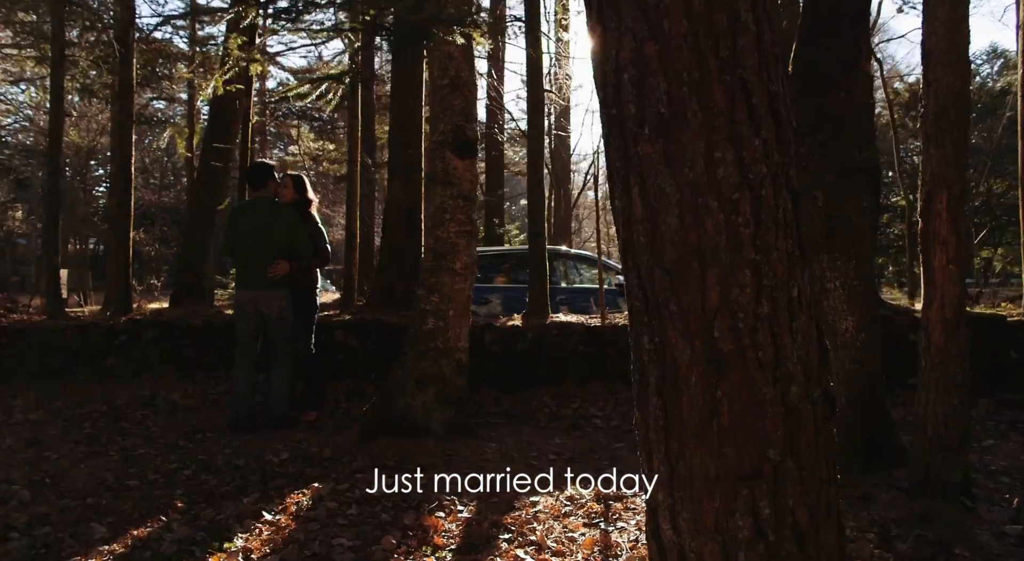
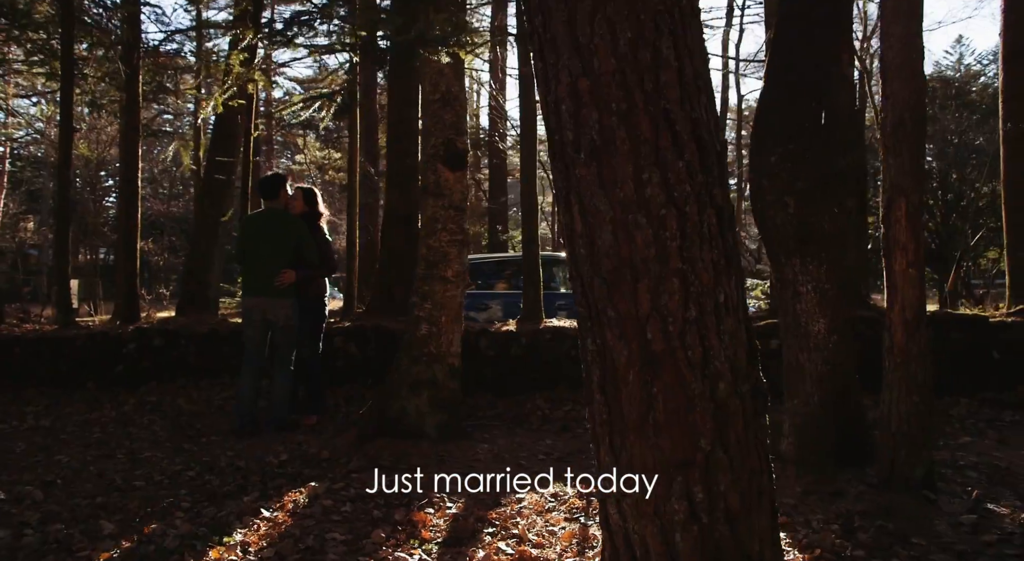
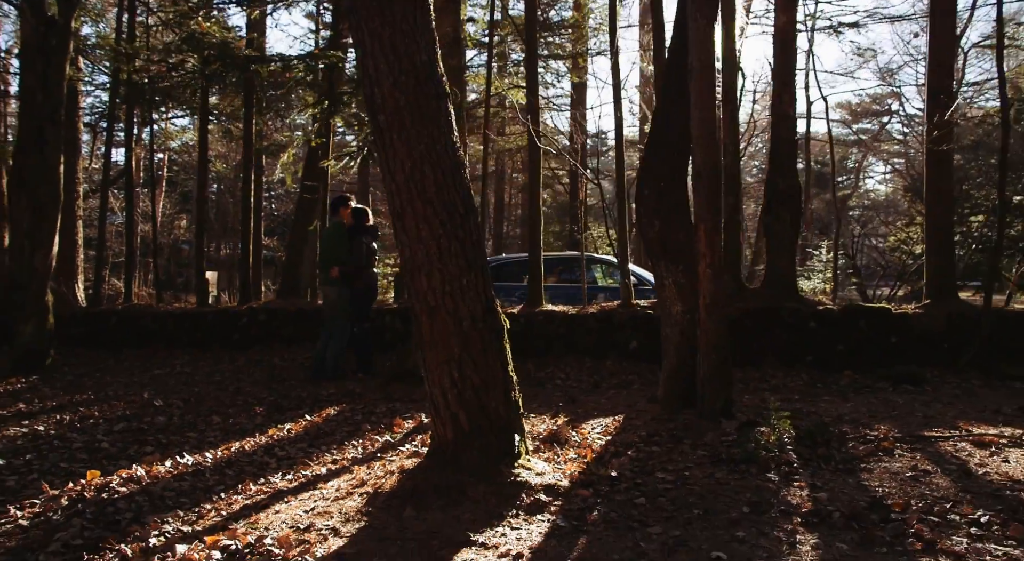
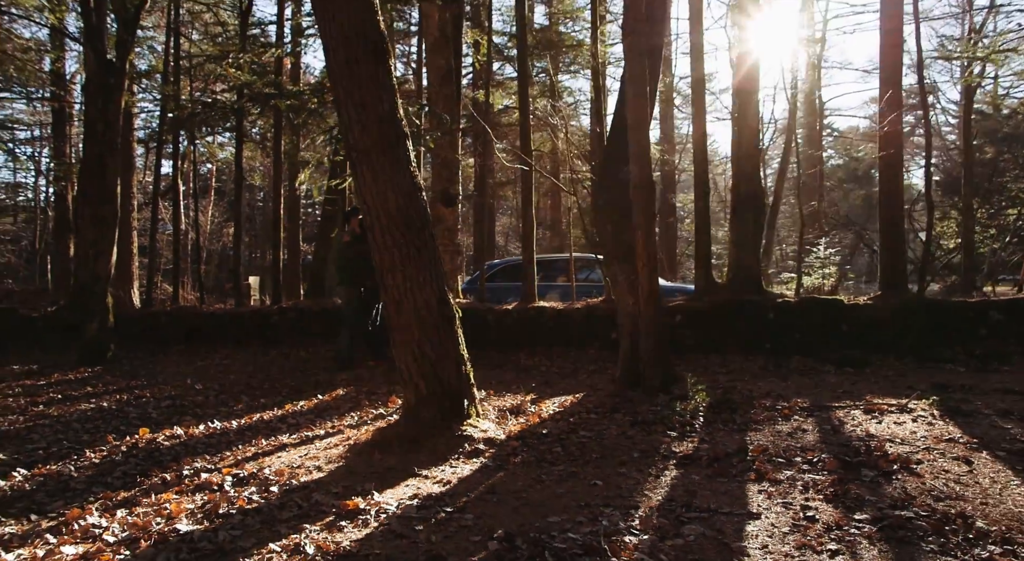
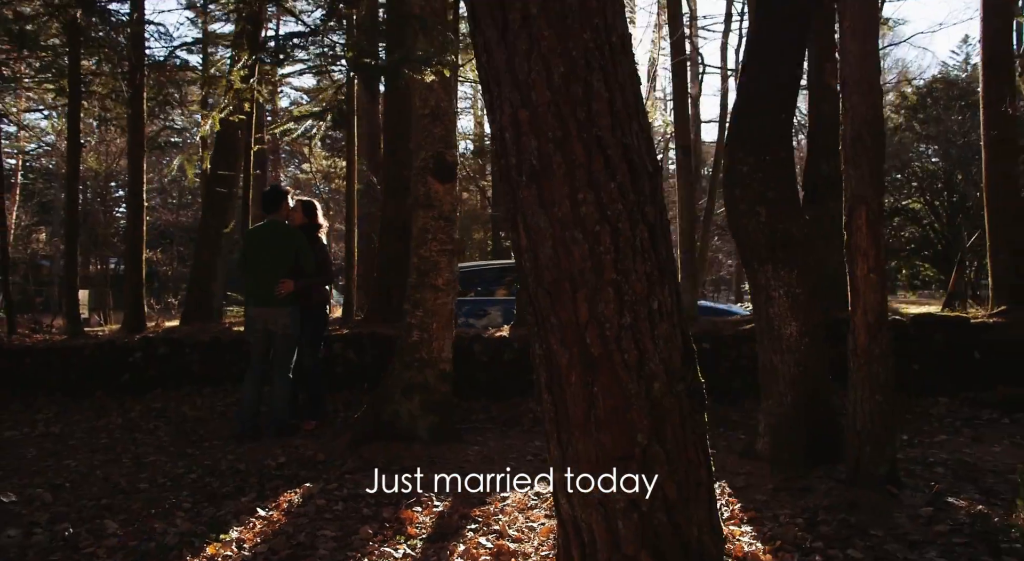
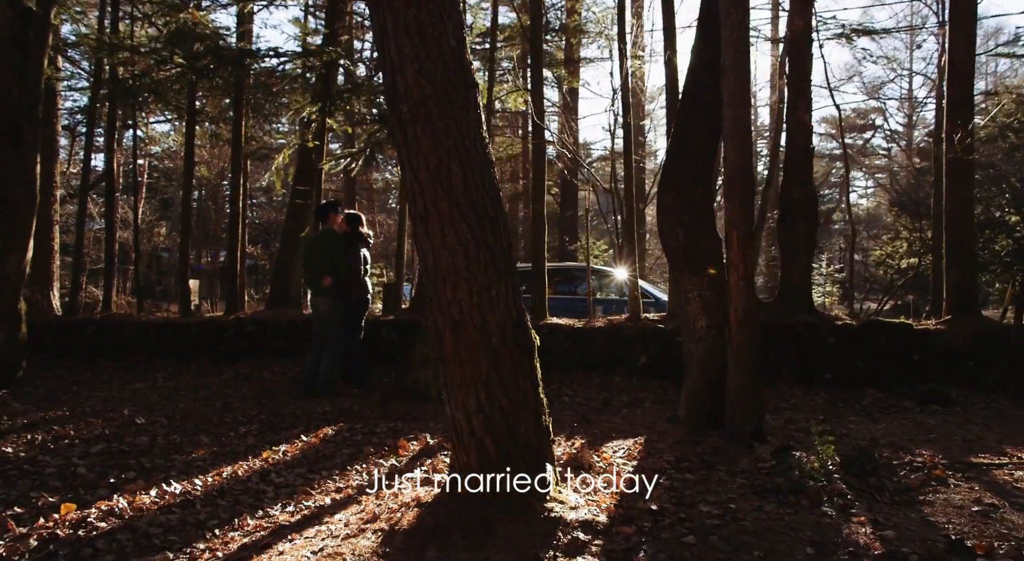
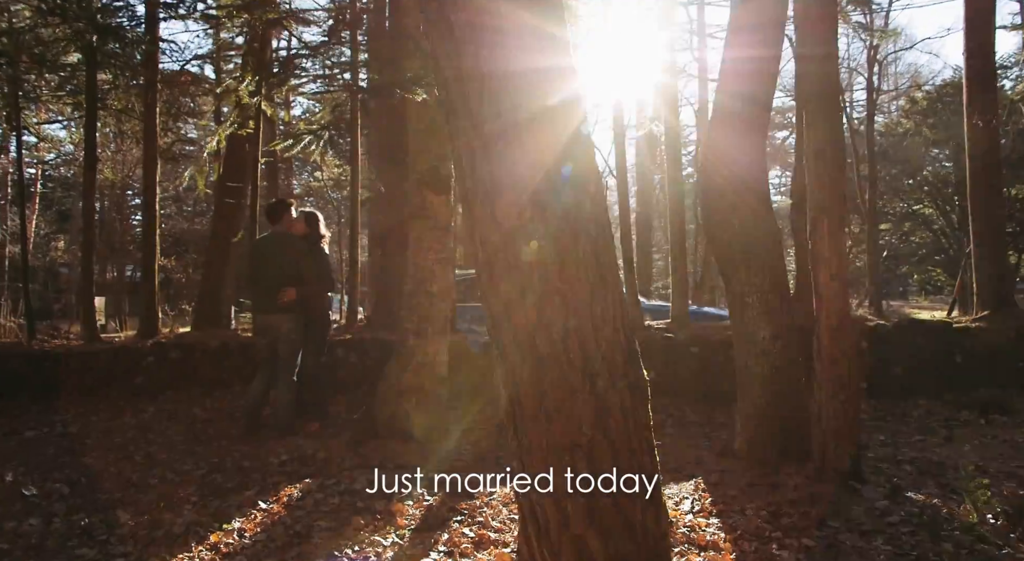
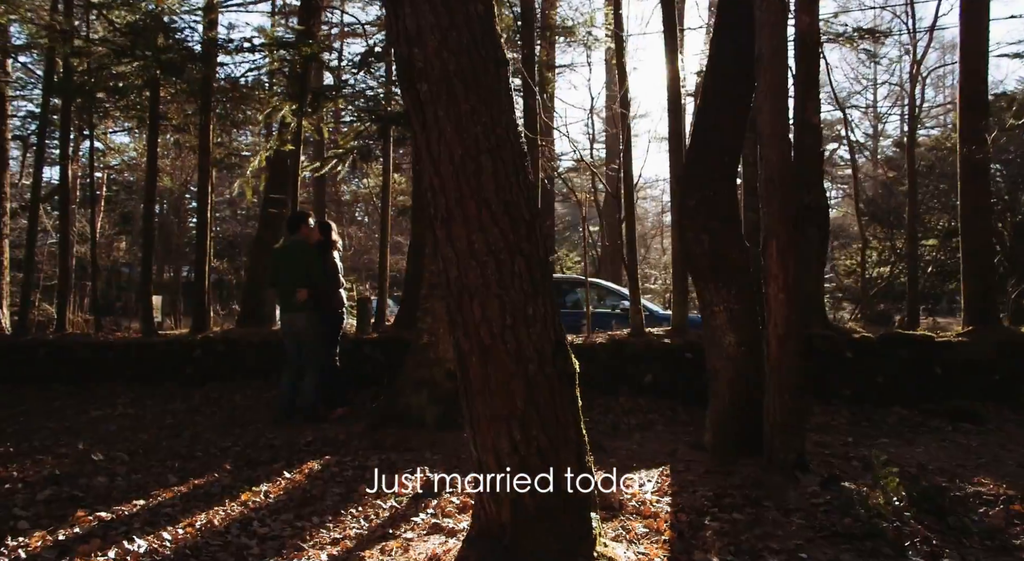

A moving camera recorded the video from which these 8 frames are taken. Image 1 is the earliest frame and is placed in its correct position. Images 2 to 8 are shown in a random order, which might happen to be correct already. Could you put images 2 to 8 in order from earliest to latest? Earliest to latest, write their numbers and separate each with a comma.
2, 5, 7, 8, 6, 3, 4
